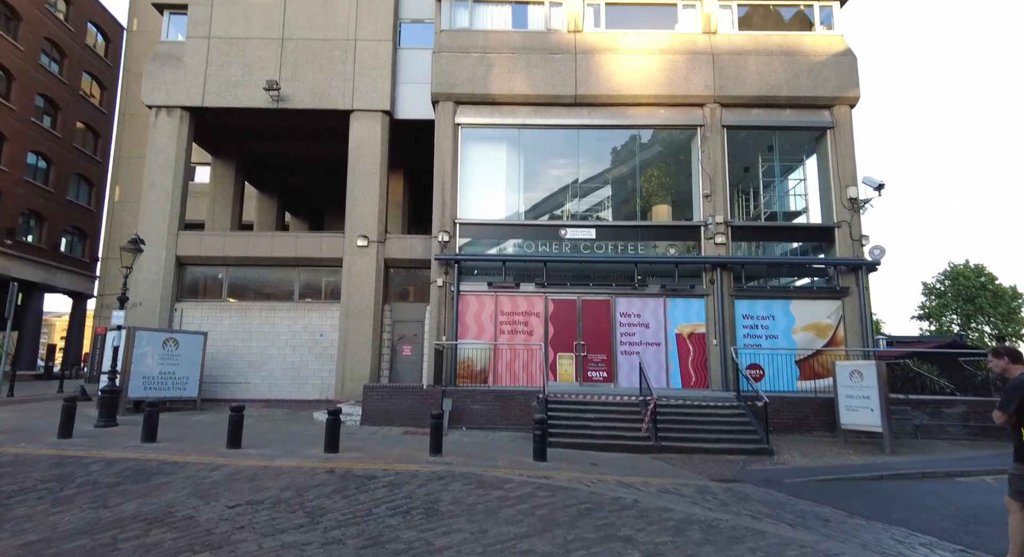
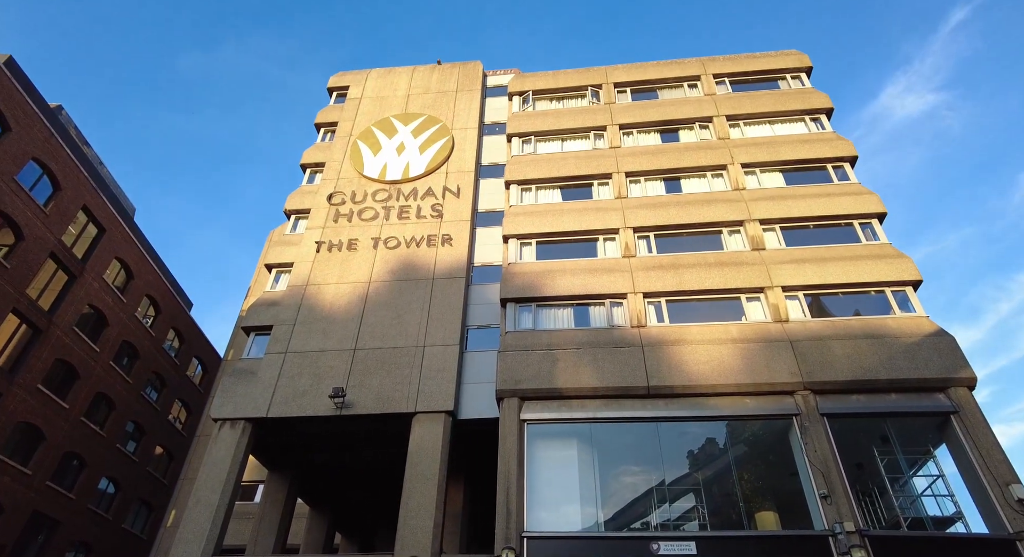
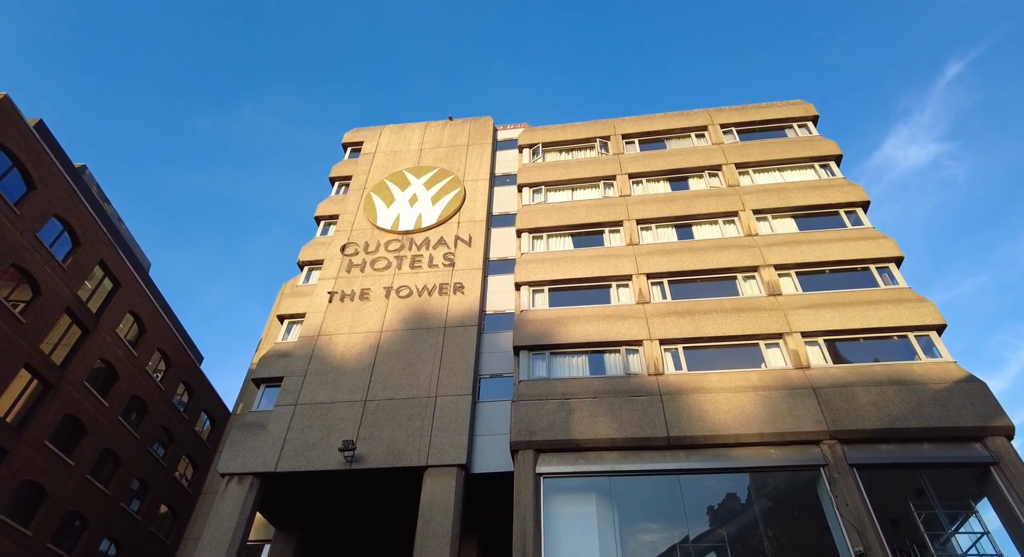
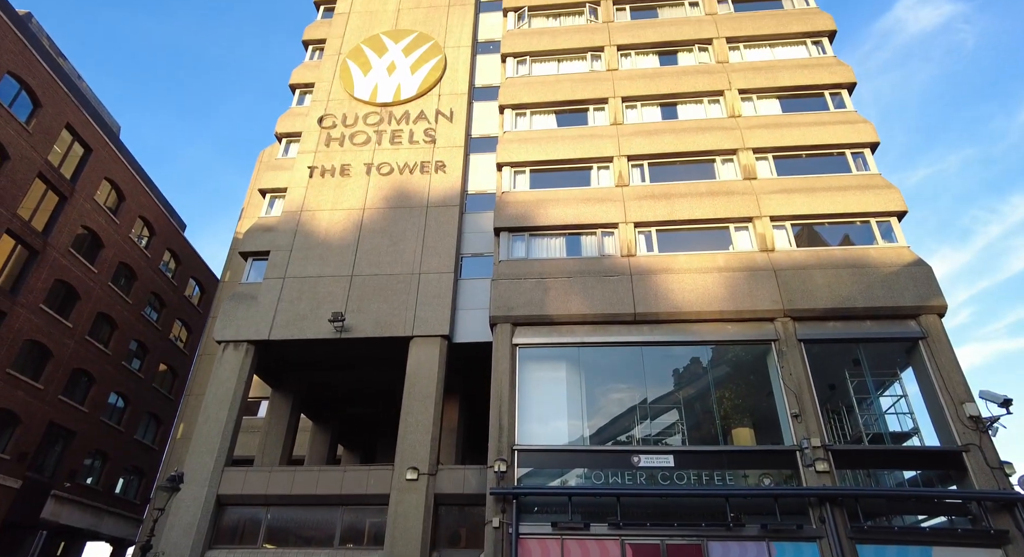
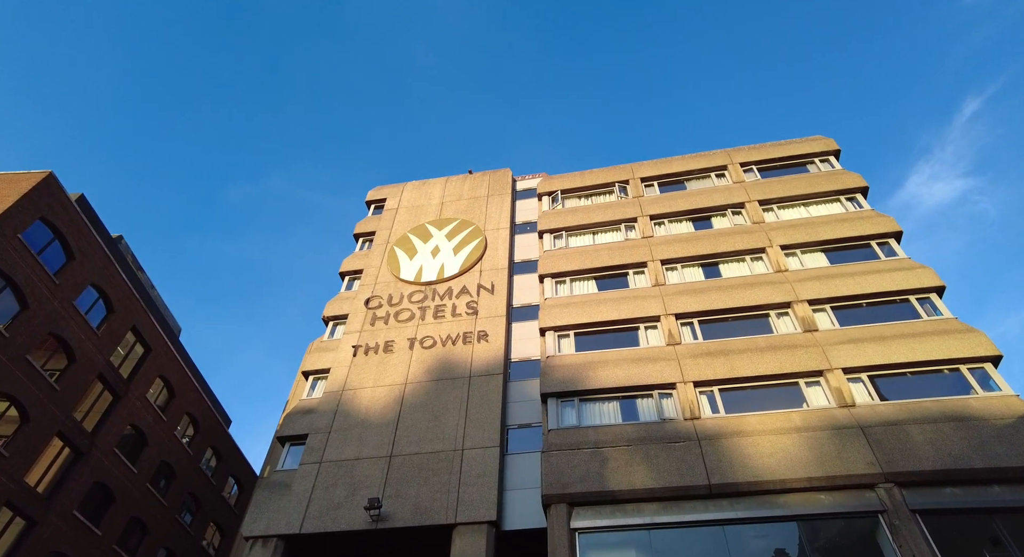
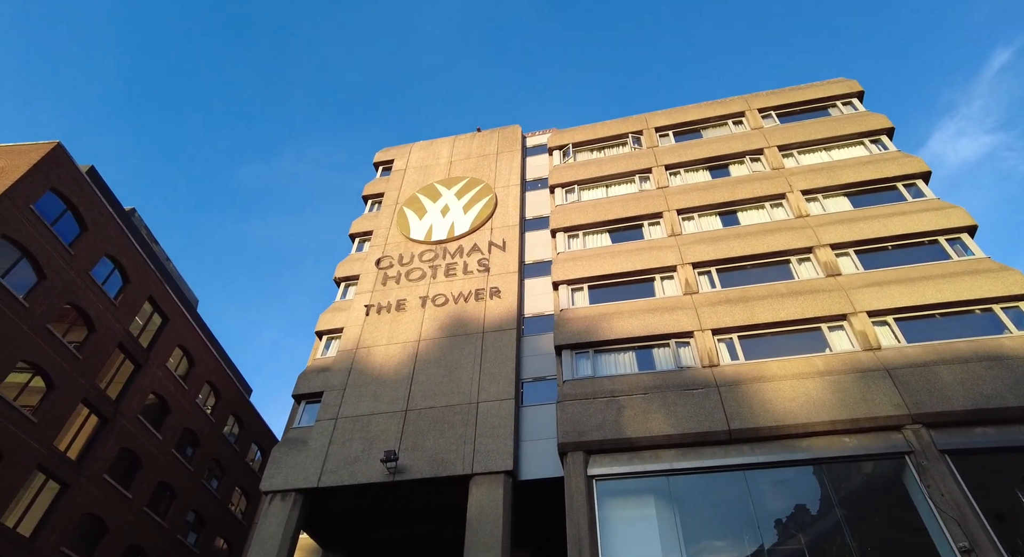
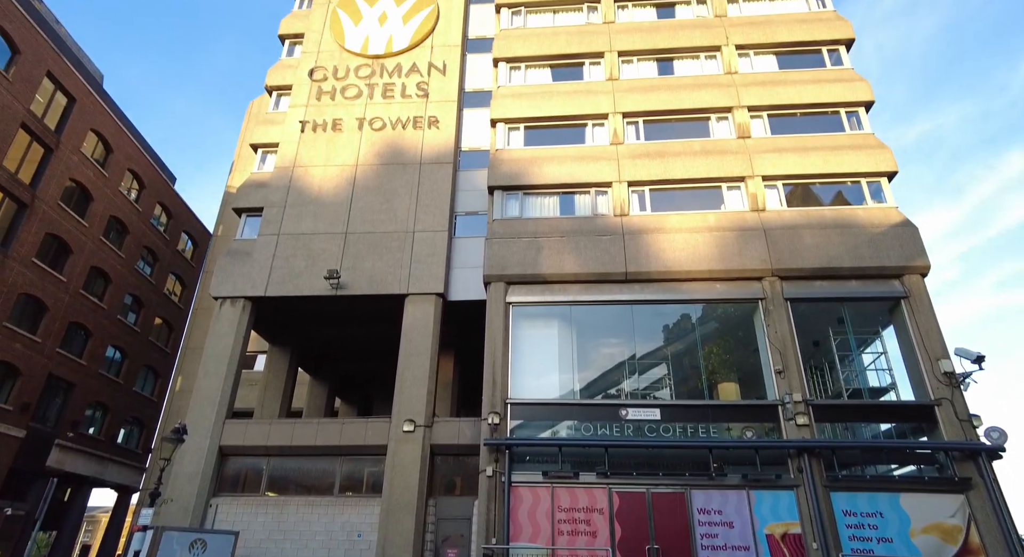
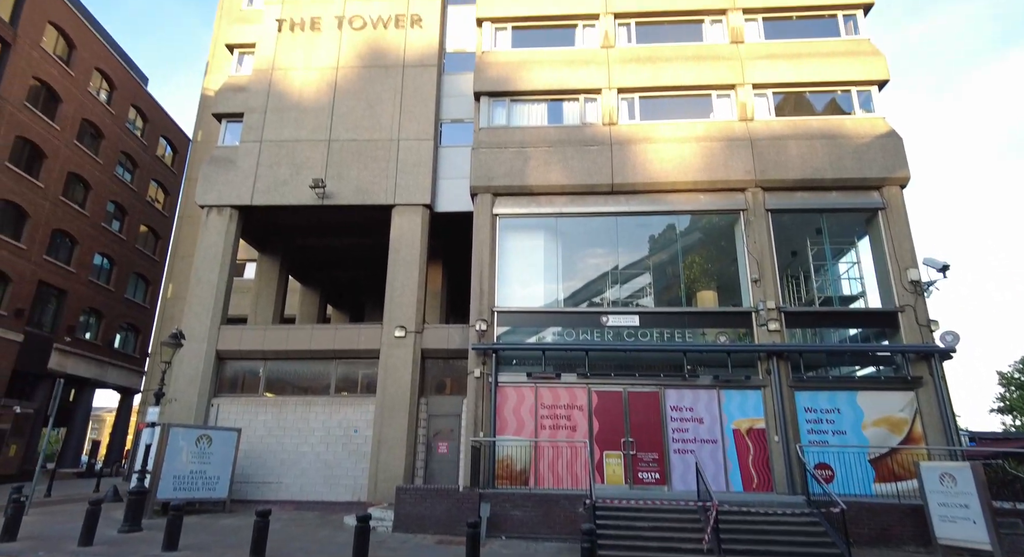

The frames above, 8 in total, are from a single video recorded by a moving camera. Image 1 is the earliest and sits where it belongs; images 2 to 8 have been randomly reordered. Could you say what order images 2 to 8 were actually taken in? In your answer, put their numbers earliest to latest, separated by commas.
8, 7, 4, 2, 3, 5, 6
